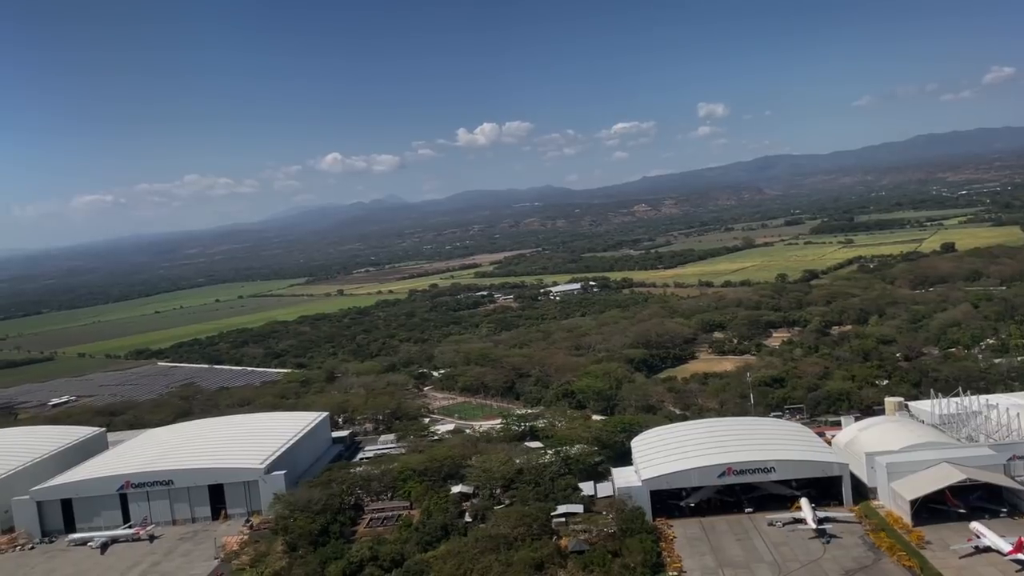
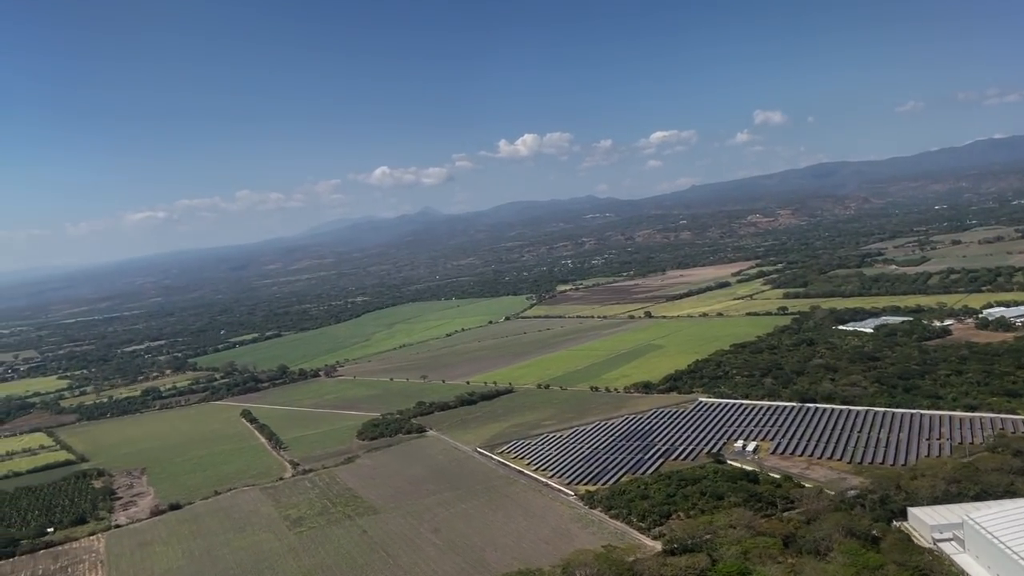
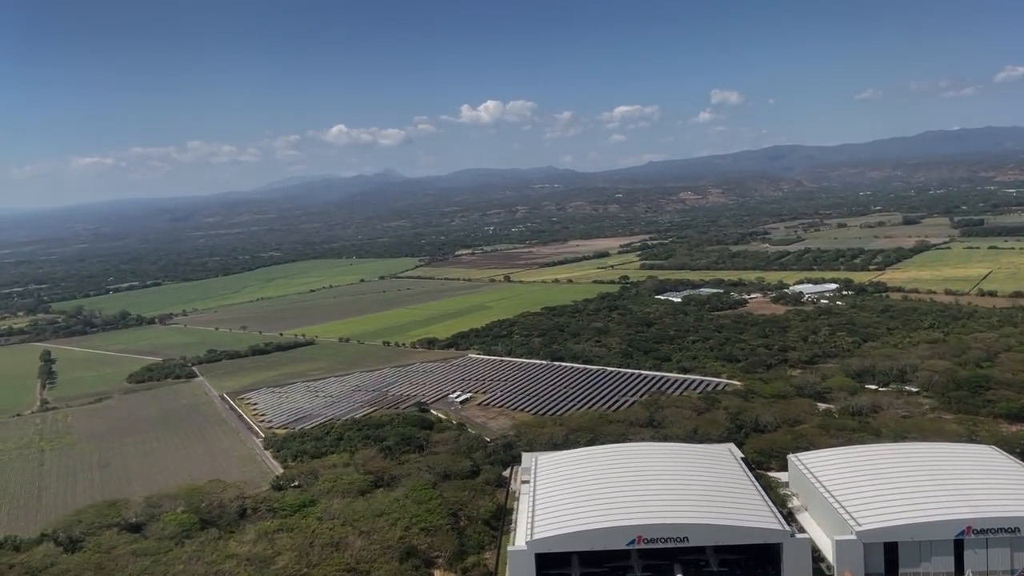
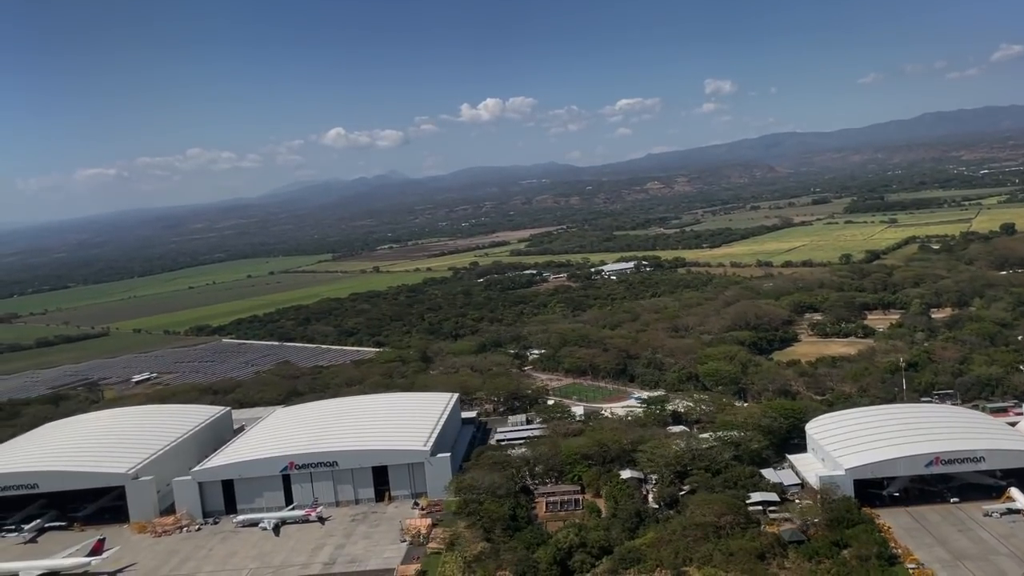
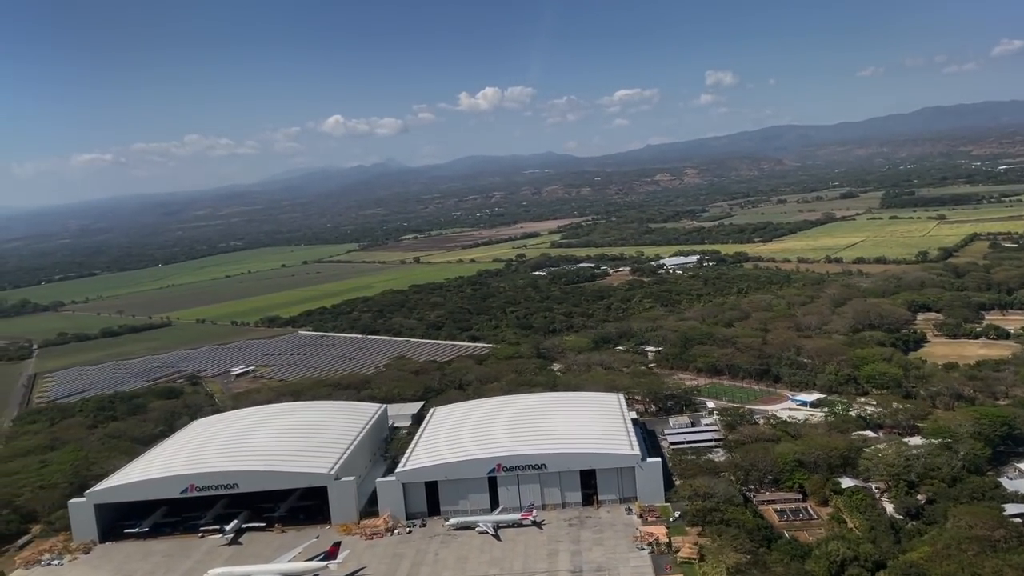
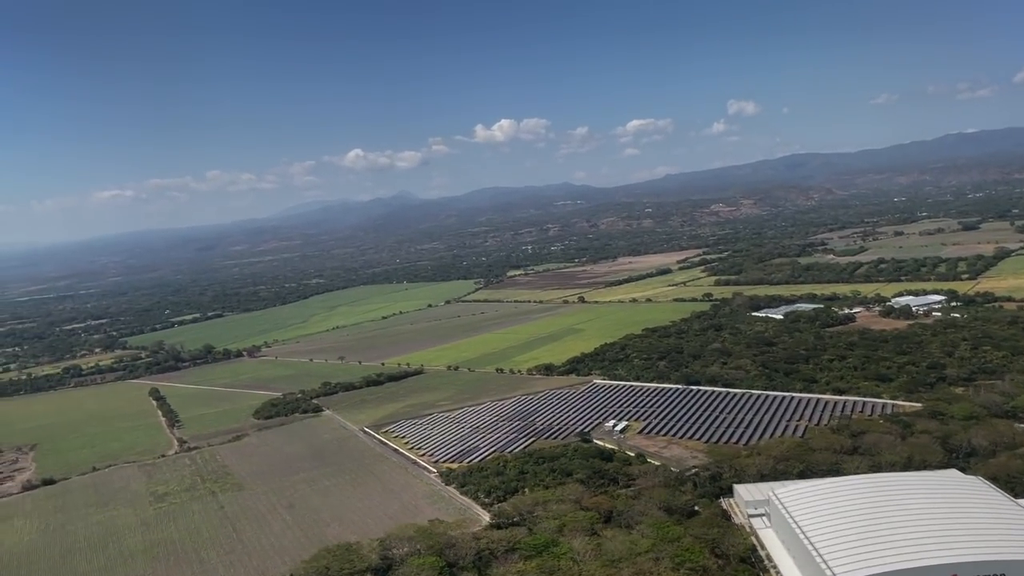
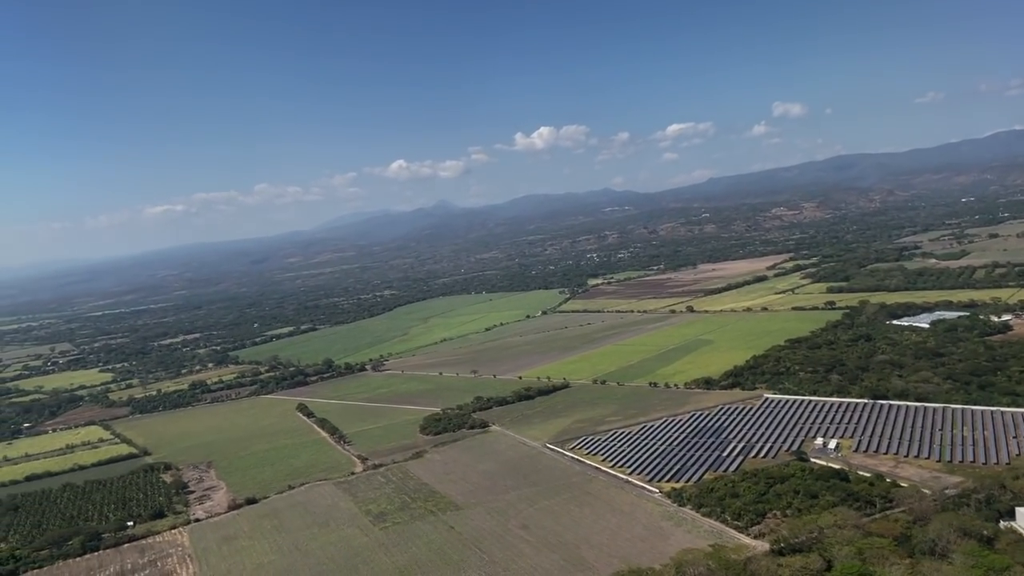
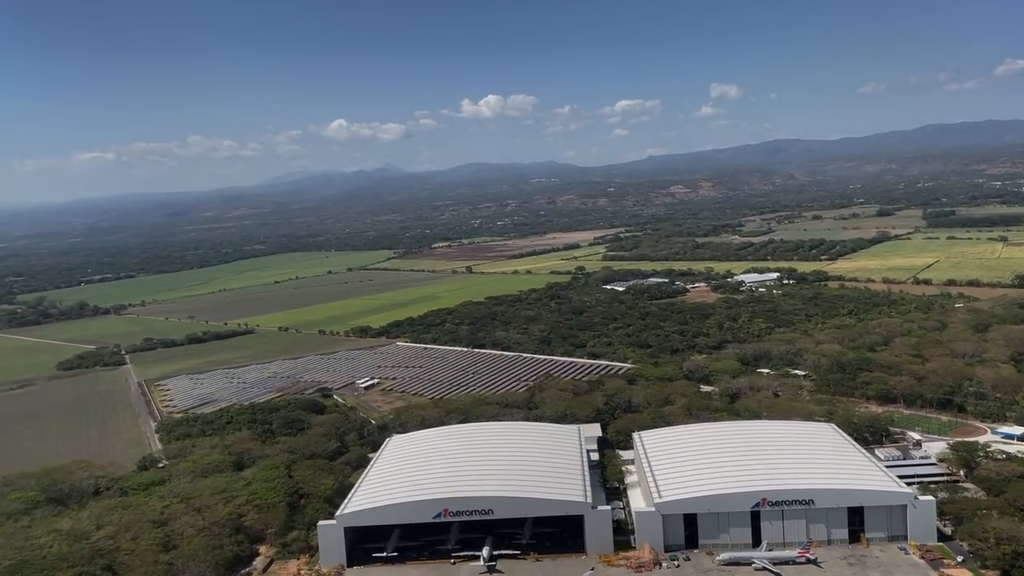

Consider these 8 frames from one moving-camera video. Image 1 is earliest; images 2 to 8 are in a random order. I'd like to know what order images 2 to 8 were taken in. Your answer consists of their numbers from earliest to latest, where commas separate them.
4, 5, 8, 3, 6, 2, 7
